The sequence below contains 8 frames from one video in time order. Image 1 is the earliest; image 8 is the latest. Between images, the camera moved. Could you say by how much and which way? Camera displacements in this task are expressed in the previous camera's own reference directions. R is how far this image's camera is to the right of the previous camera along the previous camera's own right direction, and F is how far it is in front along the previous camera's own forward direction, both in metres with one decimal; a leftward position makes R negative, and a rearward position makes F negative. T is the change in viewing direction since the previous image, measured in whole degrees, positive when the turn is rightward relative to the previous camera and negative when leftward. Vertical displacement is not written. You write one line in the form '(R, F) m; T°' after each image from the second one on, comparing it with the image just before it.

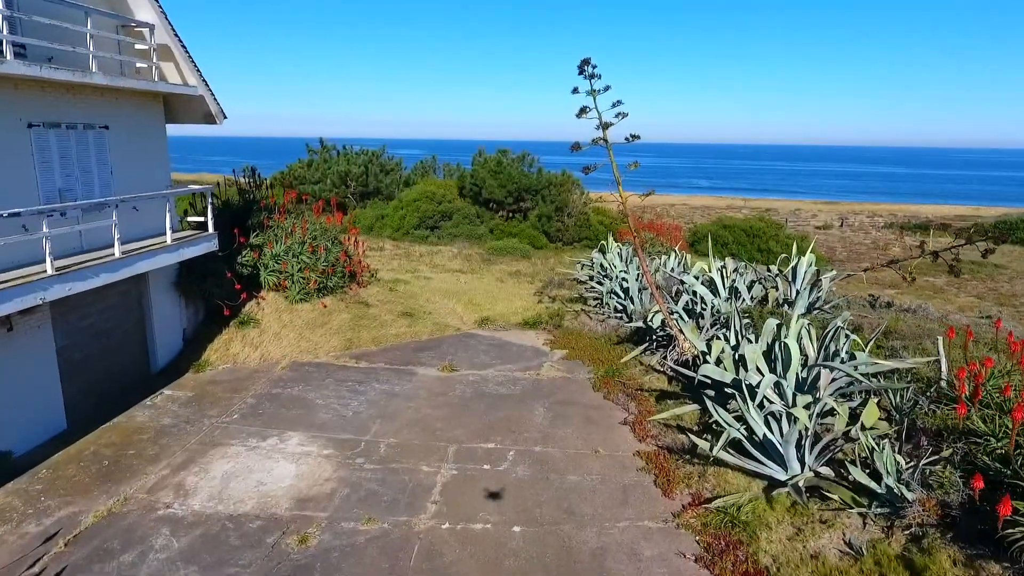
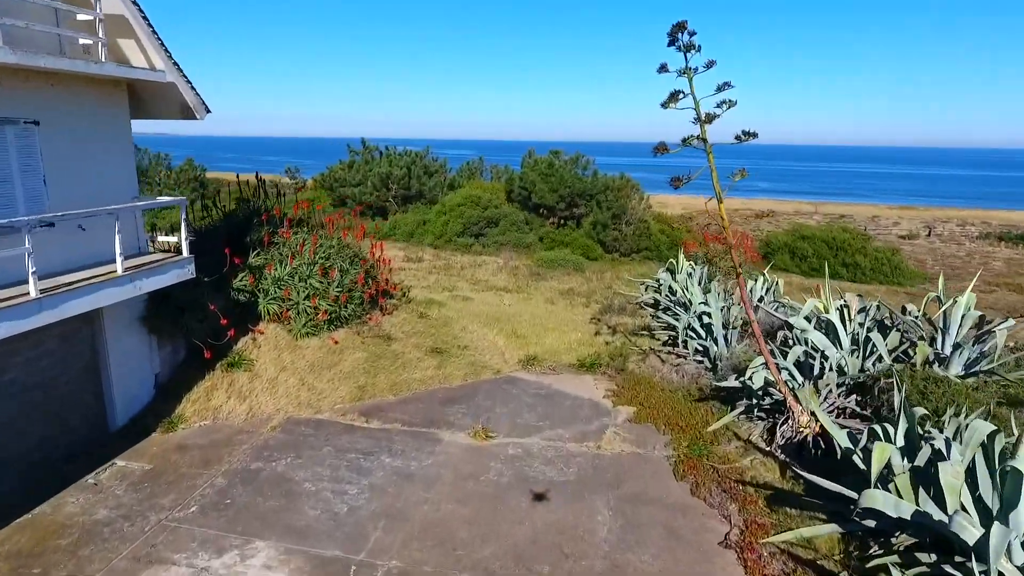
(-0.1, +1.6) m; -4°
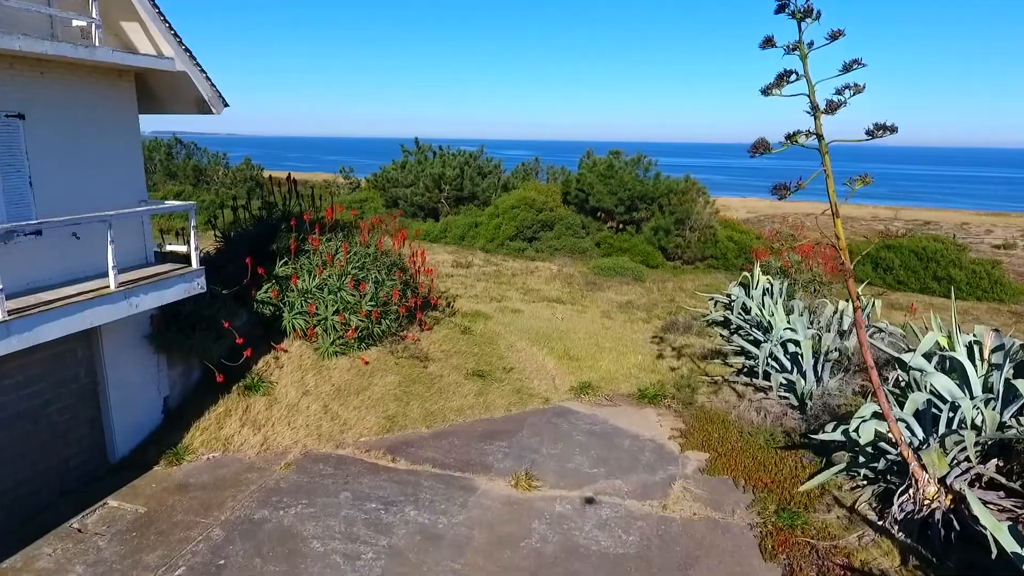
(0.0, +0.8) m; -5°
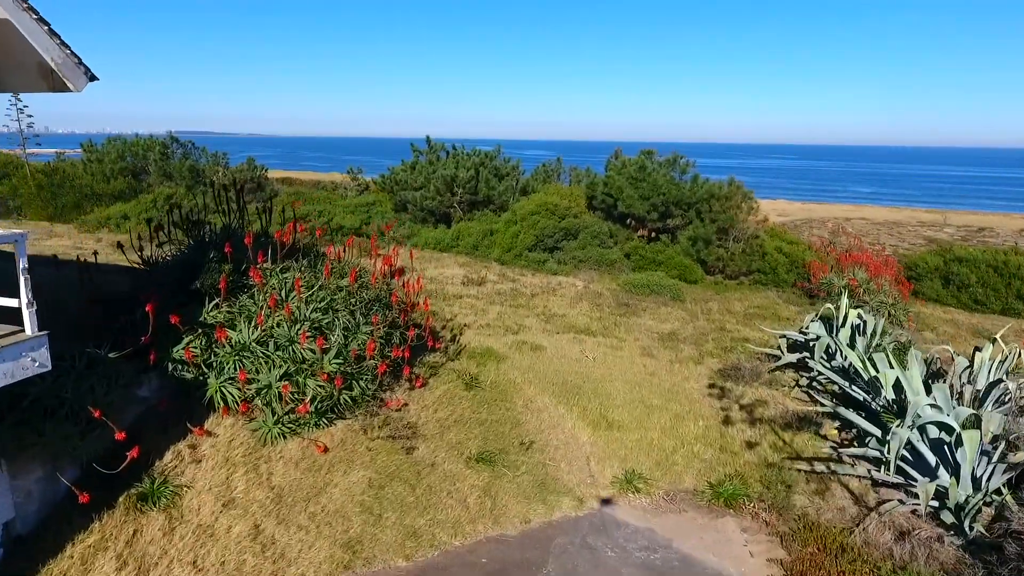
(0.0, +1.8) m; -2°
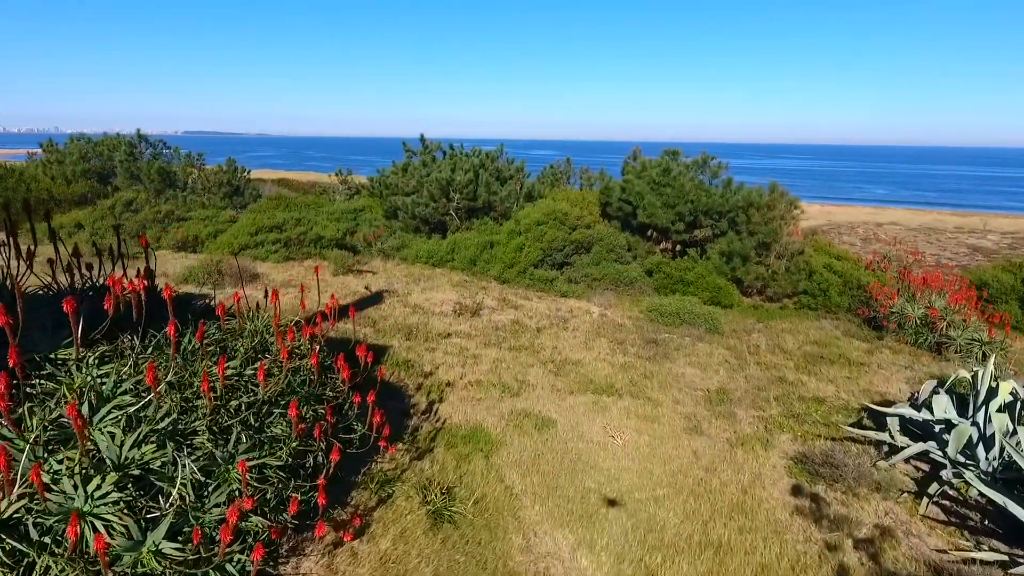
(+0.1, +2.1) m; -1°
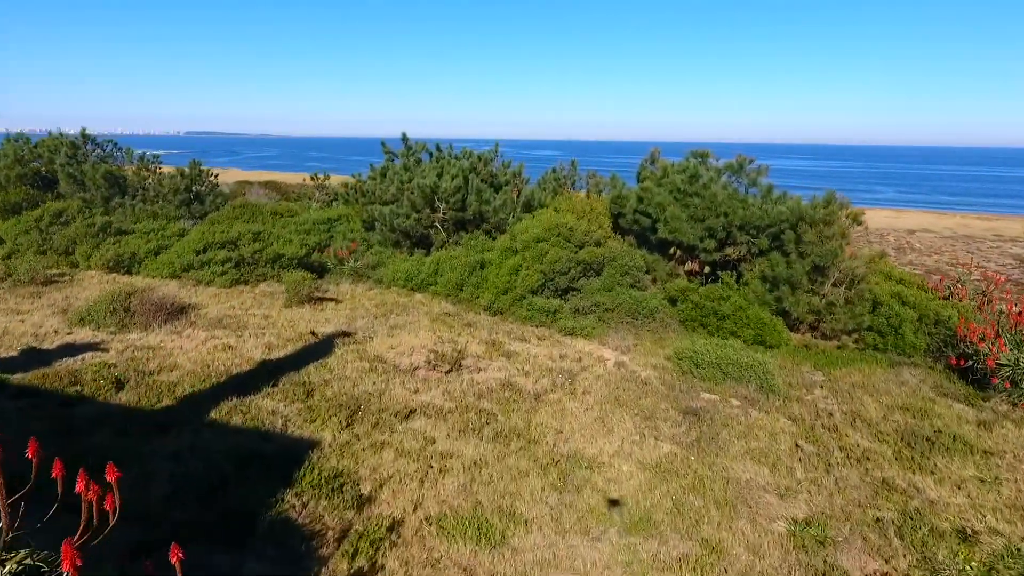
(+0.1, +2.3) m; 0°
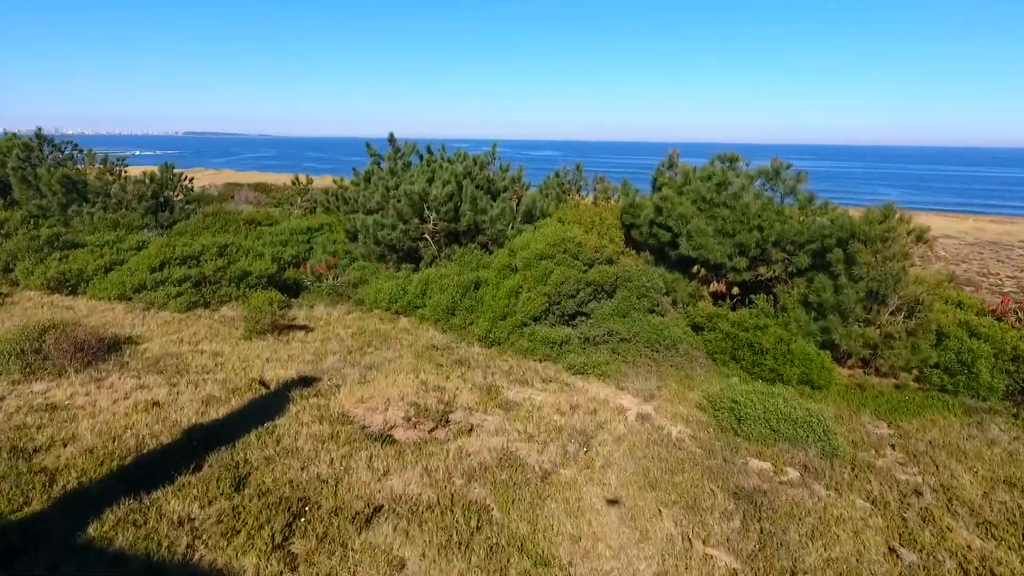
(0.0, +1.5) m; 0°
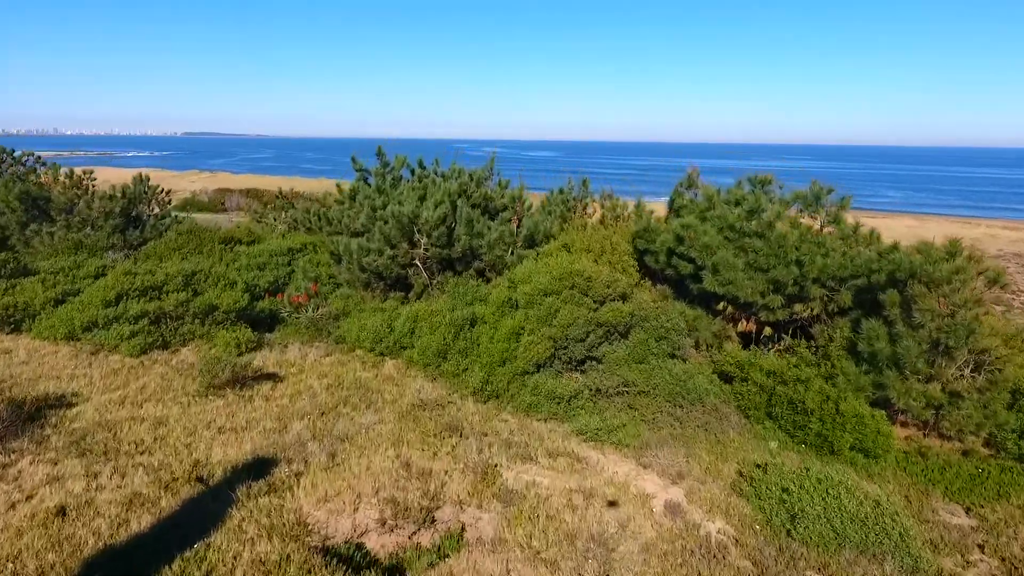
(0.0, +1.2) m; 0°
